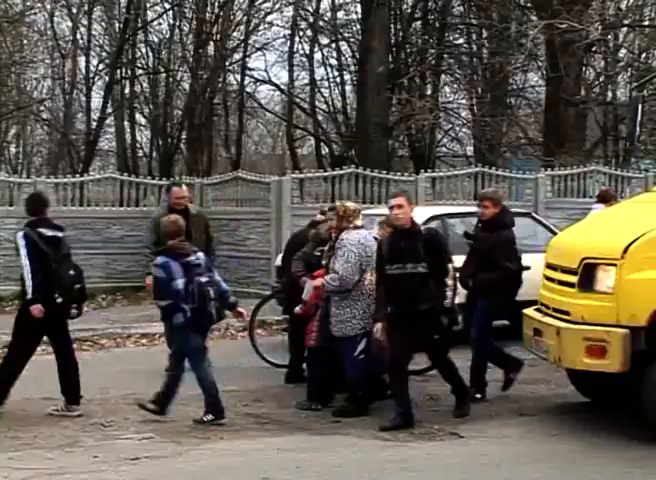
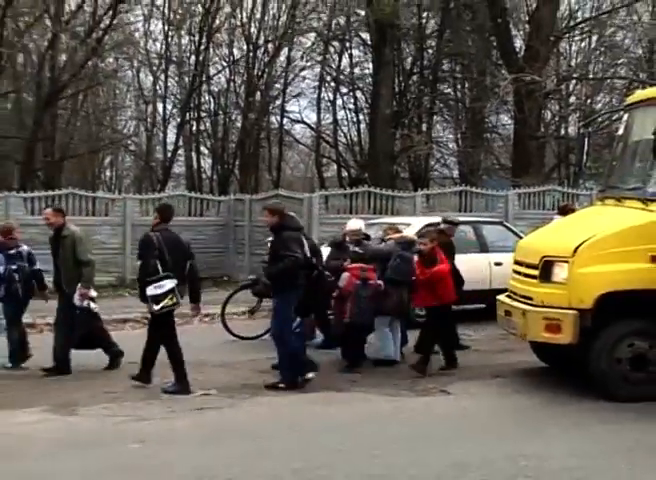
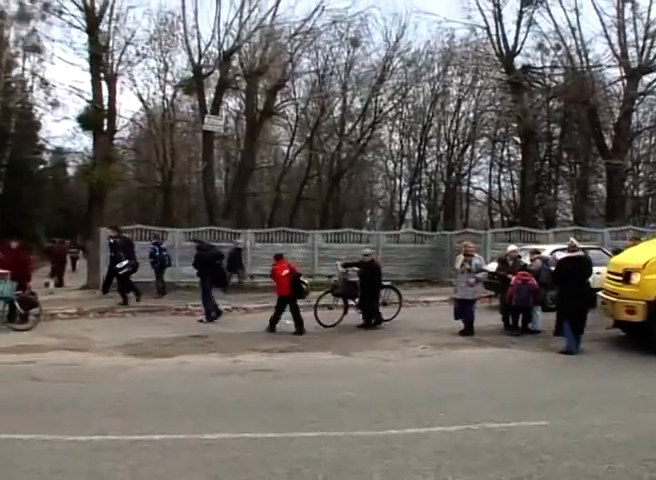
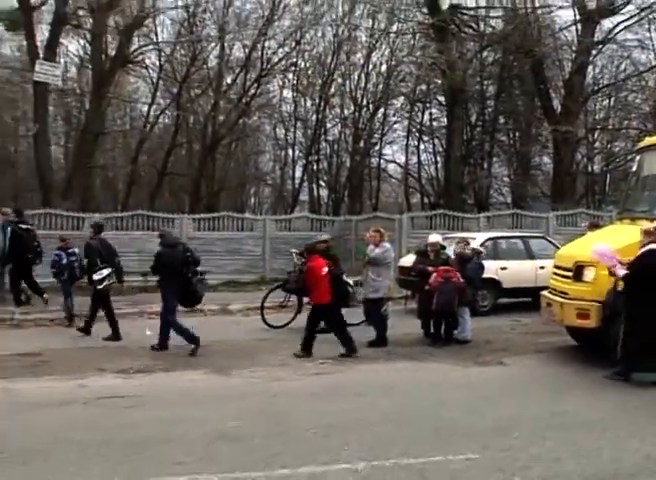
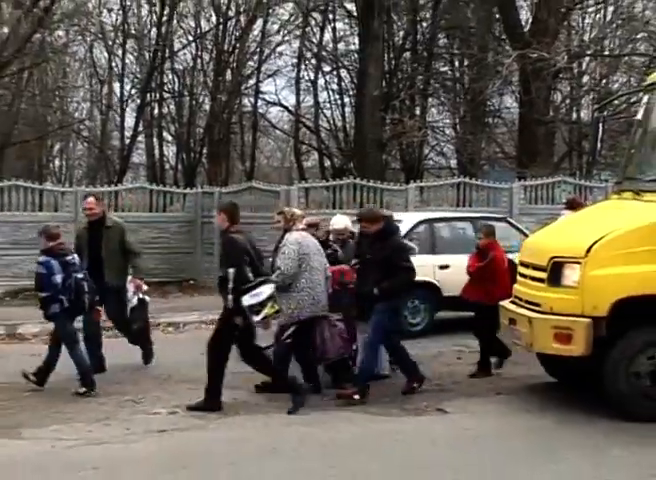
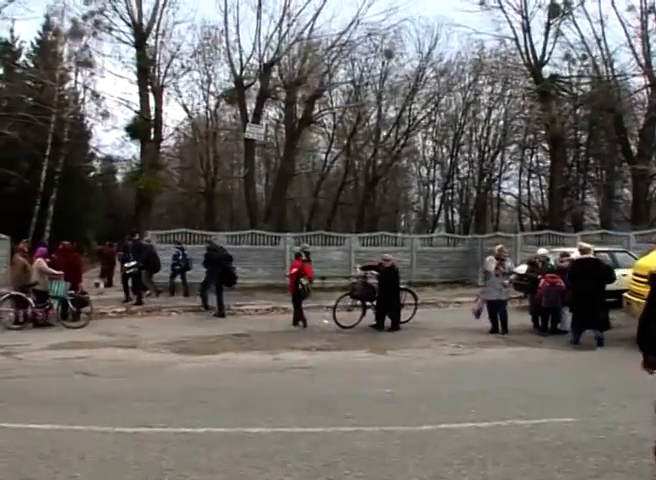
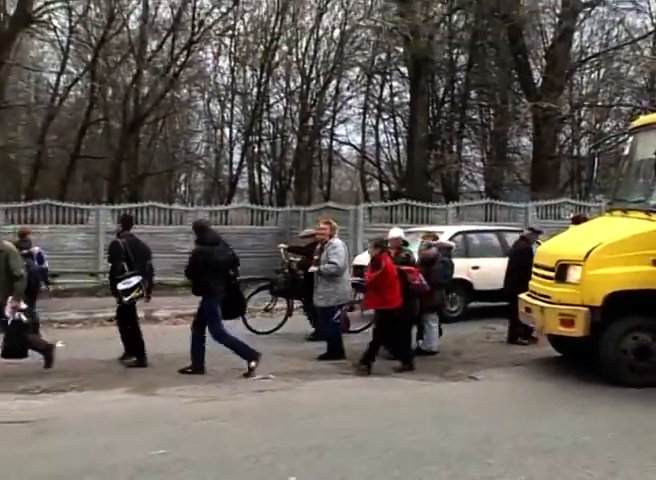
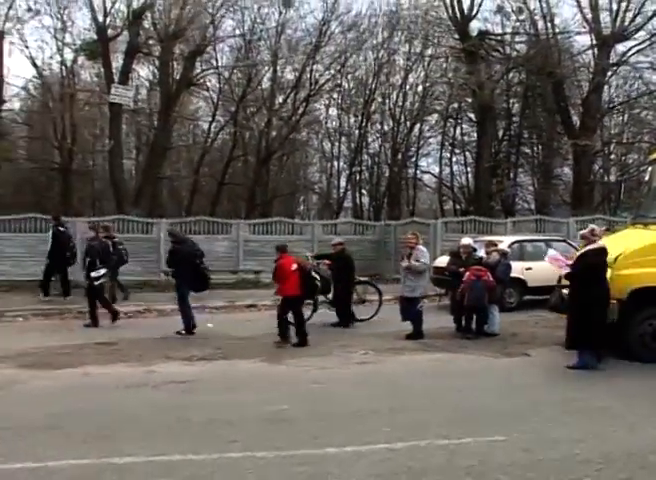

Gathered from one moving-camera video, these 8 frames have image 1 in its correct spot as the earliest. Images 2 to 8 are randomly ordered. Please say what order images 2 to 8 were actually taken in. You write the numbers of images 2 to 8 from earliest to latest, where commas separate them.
5, 2, 7, 4, 8, 3, 6
